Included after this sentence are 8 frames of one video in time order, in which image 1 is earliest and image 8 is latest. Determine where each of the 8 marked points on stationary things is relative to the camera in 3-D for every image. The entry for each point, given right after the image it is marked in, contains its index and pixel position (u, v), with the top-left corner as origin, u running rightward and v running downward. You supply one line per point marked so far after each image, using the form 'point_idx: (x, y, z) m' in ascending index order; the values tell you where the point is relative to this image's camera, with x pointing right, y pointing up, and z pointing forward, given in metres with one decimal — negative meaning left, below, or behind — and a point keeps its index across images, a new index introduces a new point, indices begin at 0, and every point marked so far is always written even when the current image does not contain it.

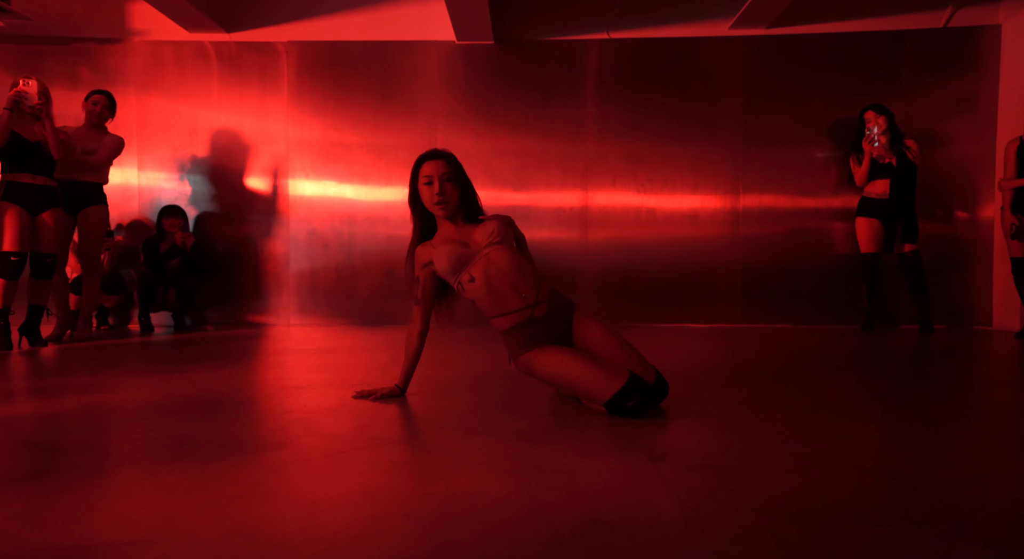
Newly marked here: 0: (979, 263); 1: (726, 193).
0: (+3.6, +0.1, +4.8) m
1: (+1.8, +0.7, +5.0) m
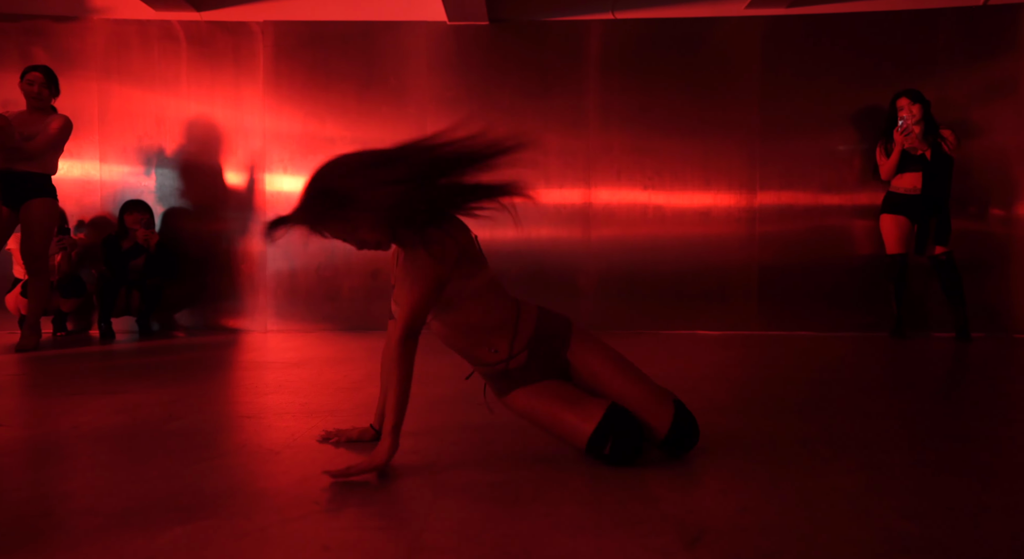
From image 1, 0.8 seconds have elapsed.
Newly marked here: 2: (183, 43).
0: (+3.6, +0.1, +4.4) m
1: (+1.7, +0.7, +4.6) m
2: (-2.5, +1.8, +4.8) m
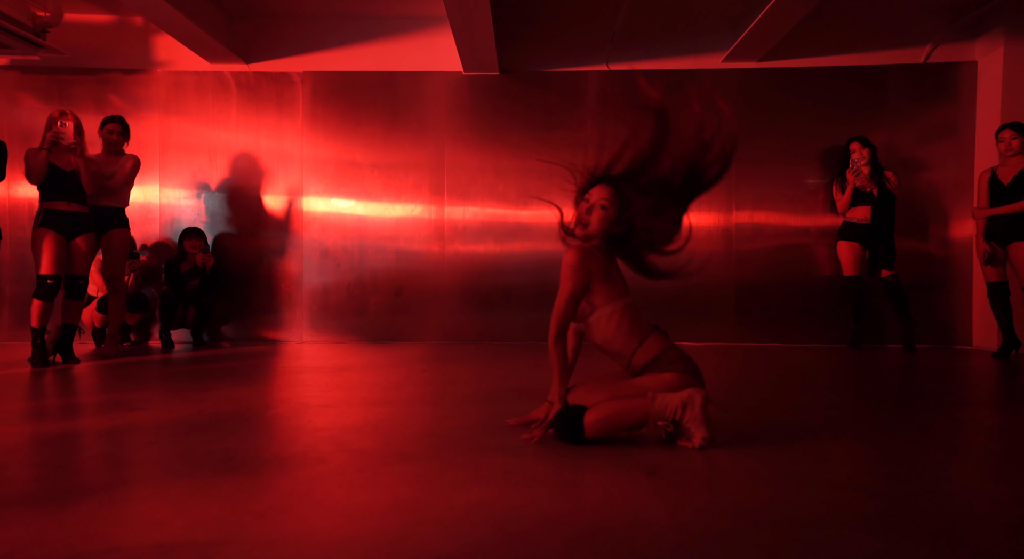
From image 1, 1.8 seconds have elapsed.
0: (+3.7, -0.1, +5.0) m
1: (+1.8, +0.6, +5.3) m
2: (-2.5, +1.7, +5.5) m
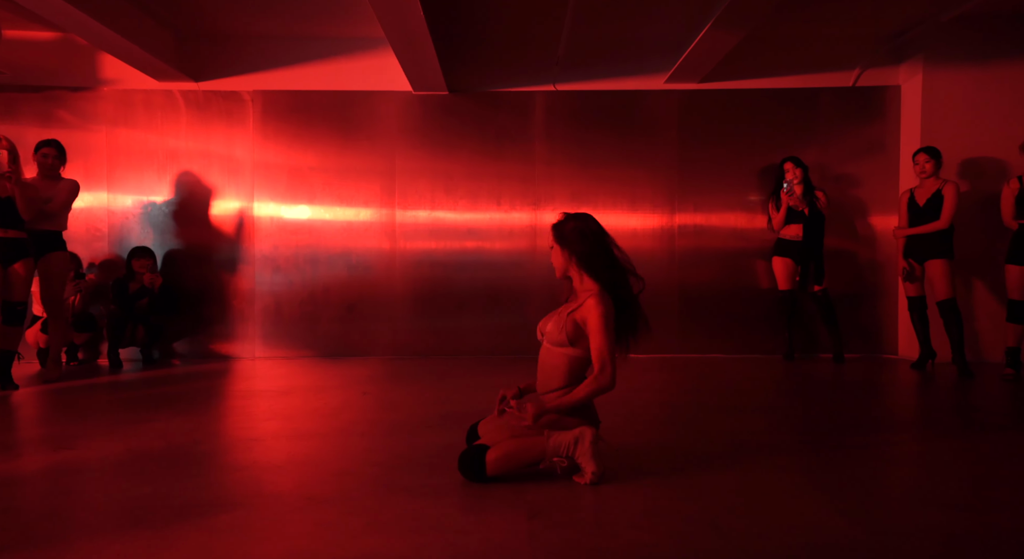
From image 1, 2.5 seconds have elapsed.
0: (+3.2, -0.2, +5.3) m
1: (+1.4, +0.5, +5.5) m
2: (-2.9, +1.5, +5.5) m
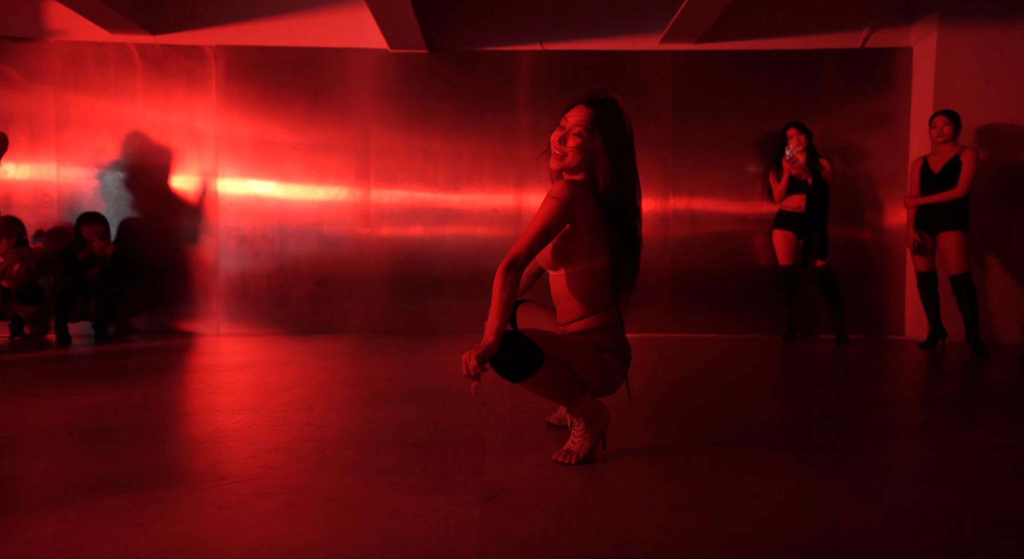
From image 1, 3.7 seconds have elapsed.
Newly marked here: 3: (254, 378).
0: (+3.1, 0.0, +5.0) m
1: (+1.2, +0.7, +5.1) m
2: (-3.1, +1.8, +5.1) m
3: (-1.4, -0.5, +3.3) m
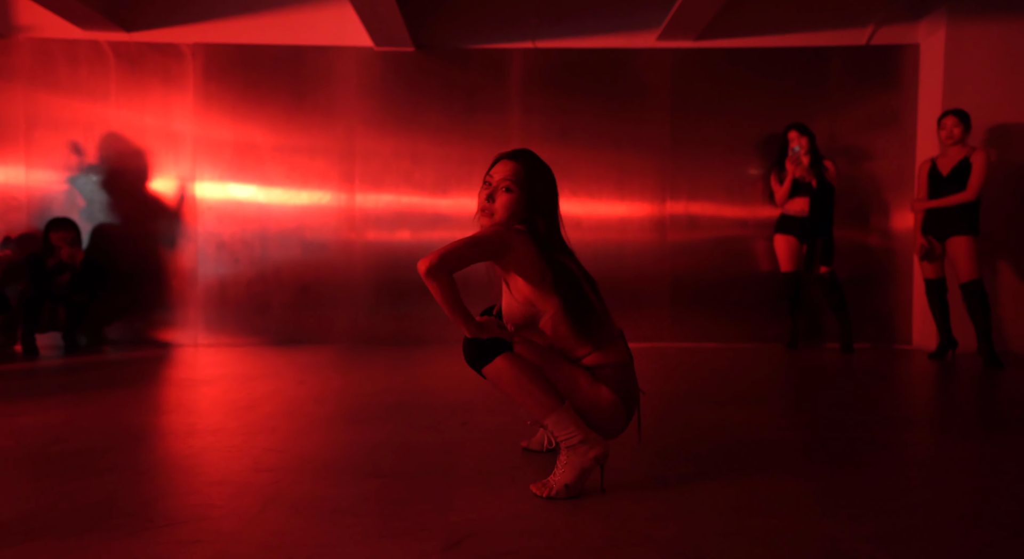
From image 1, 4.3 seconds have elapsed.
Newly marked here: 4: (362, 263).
0: (+3.0, 0.0, +4.8) m
1: (+1.1, +0.6, +4.9) m
2: (-3.1, +1.7, +4.8) m
3: (-1.4, -0.6, +3.1) m
4: (-1.2, +0.1, +5.0) m
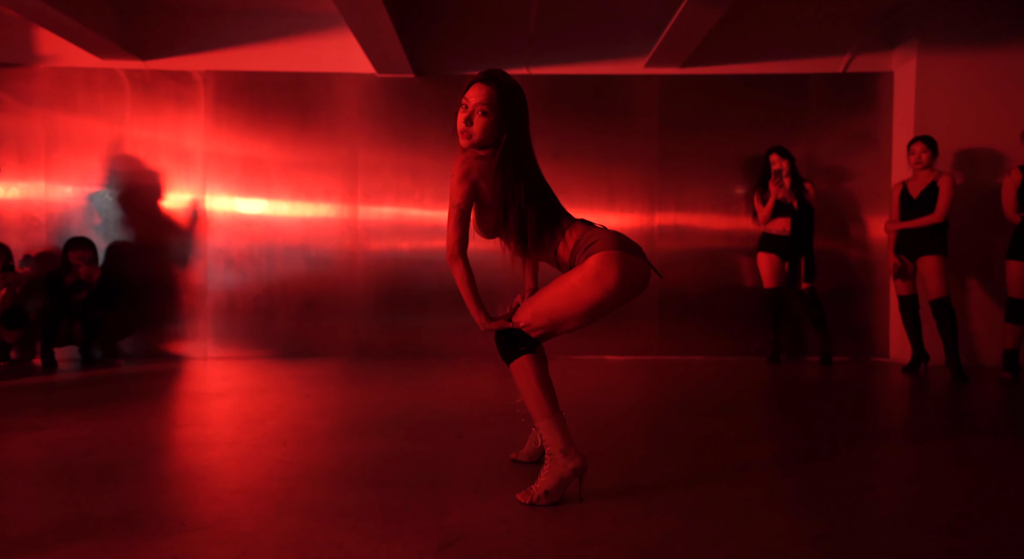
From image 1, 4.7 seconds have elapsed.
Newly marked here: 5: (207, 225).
0: (+3.0, -0.1, +5.0) m
1: (+1.1, +0.5, +5.2) m
2: (-3.2, +1.6, +5.1) m
3: (-1.5, -0.7, +3.3) m
4: (-1.3, 0.0, +5.3) m
5: (-2.6, +0.5, +5.2) m
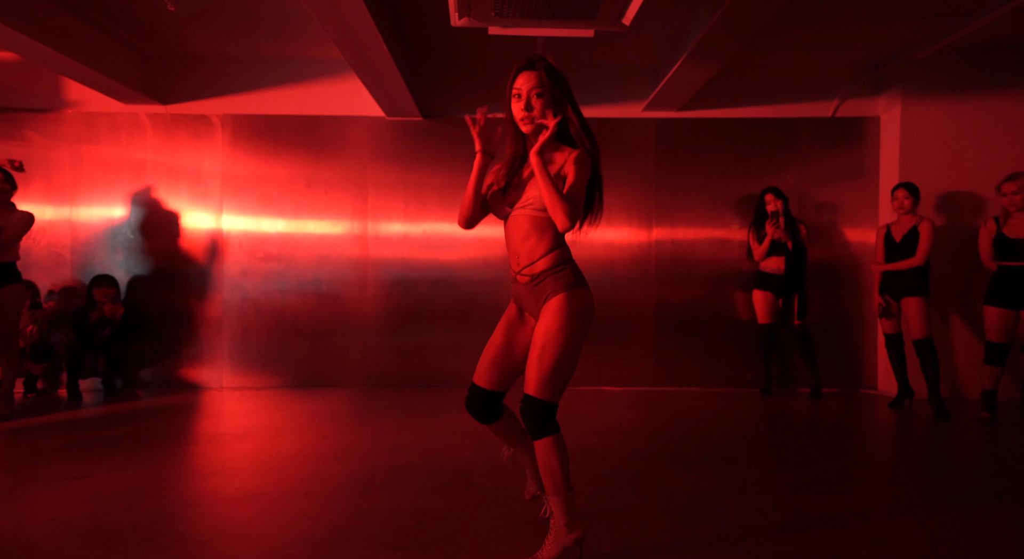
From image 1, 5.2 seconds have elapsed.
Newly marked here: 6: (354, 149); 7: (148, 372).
0: (+3.0, -0.4, +5.2) m
1: (+1.1, +0.2, +5.4) m
2: (-3.2, +1.3, +5.3) m
3: (-1.5, -1.0, +3.5) m
4: (-1.2, -0.3, +5.5) m
5: (-2.5, +0.2, +5.4) m
6: (-1.4, +1.1, +5.4) m
7: (-3.2, -0.8, +5.4) m
